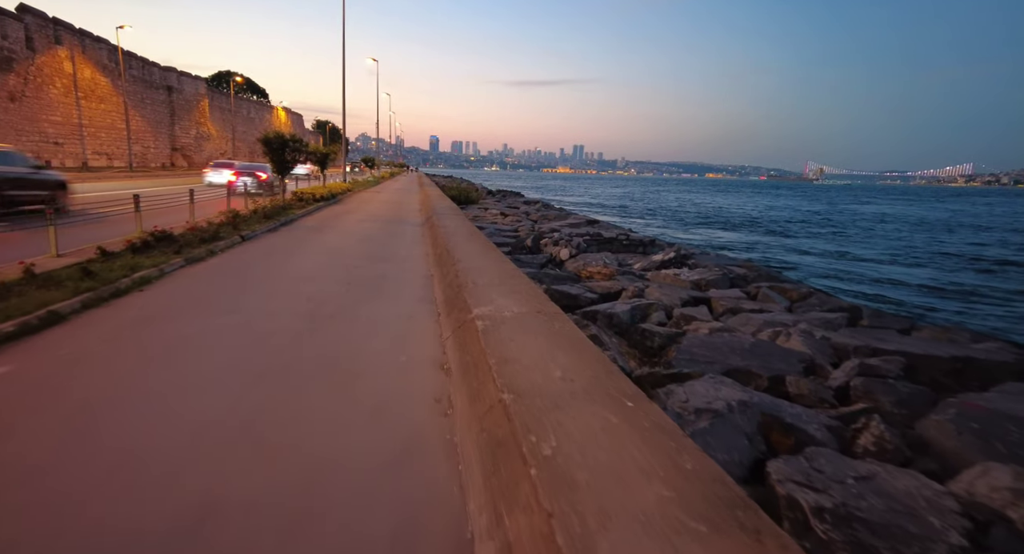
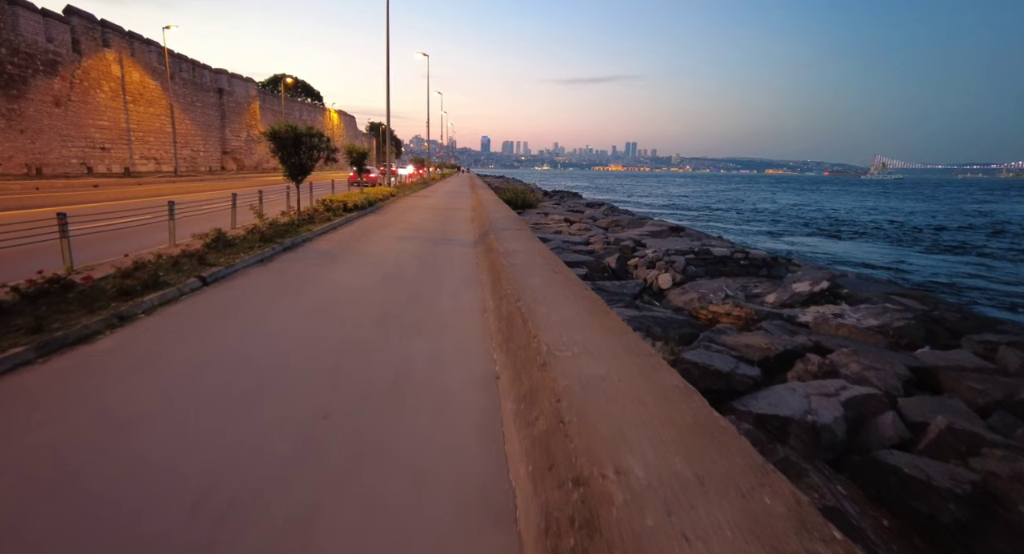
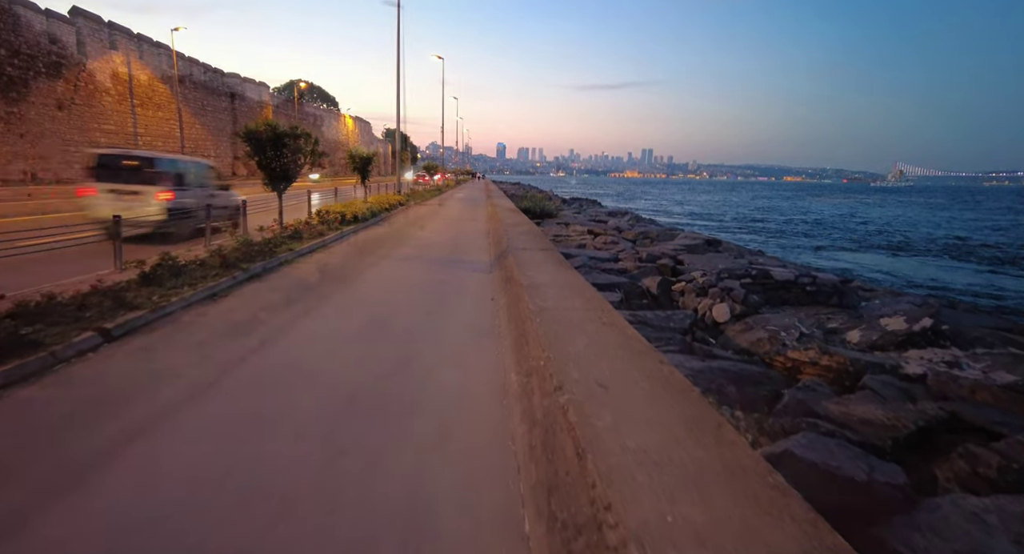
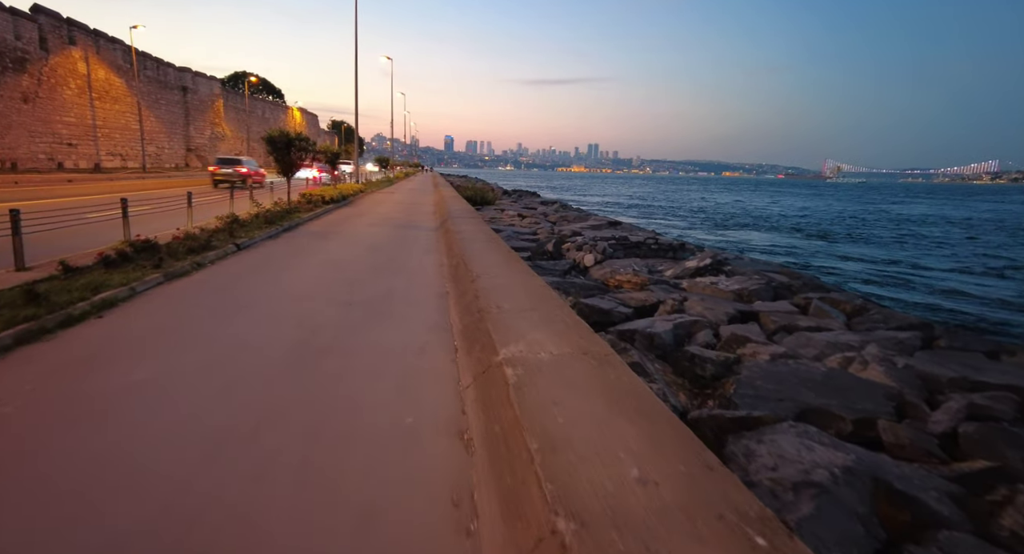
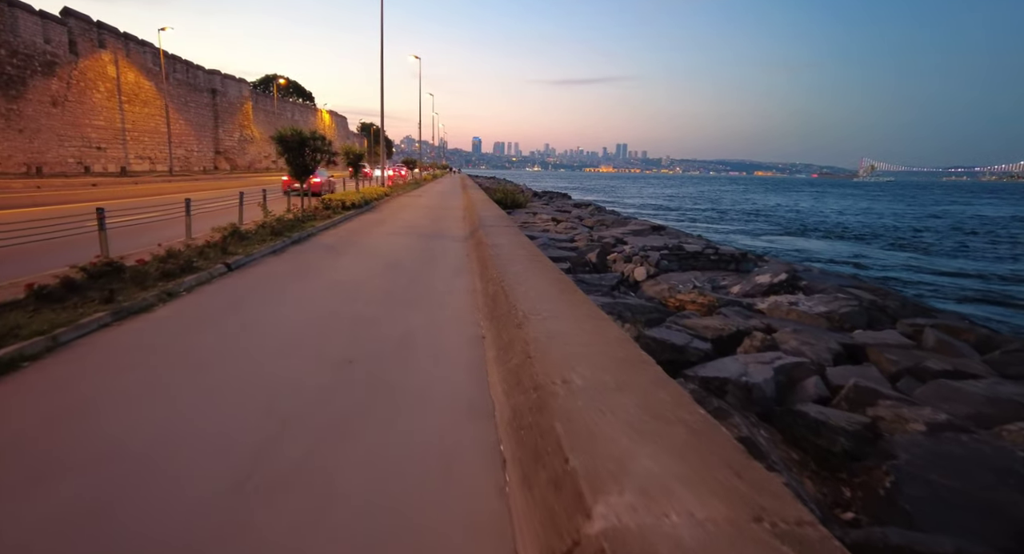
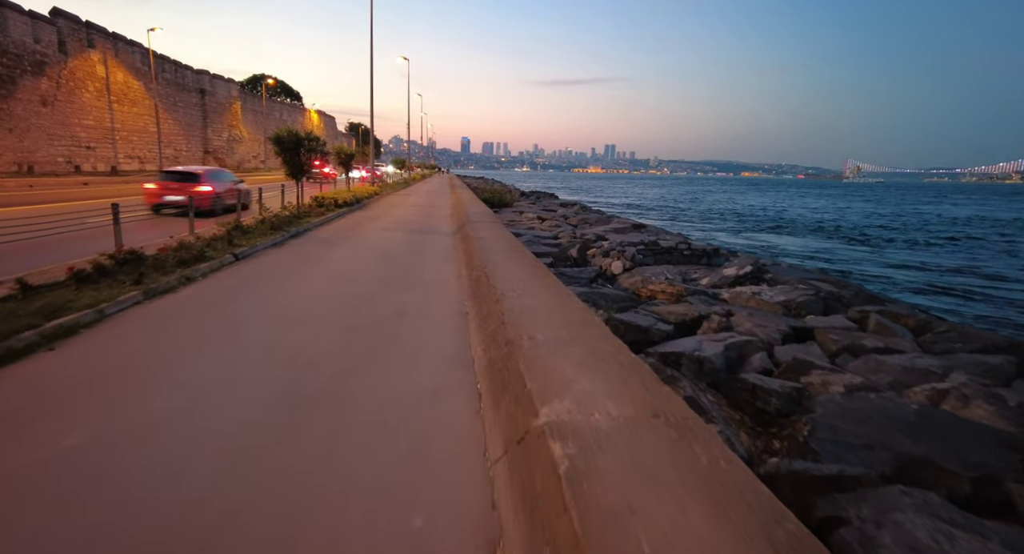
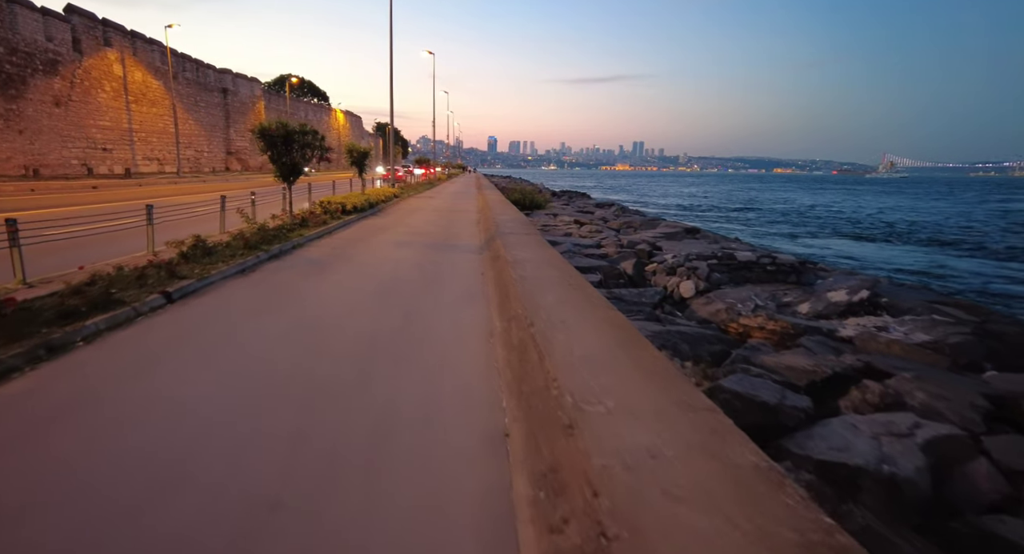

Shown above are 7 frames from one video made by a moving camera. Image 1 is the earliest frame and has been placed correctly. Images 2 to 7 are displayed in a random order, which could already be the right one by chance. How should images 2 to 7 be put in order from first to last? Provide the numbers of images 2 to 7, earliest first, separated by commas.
4, 6, 5, 2, 7, 3
